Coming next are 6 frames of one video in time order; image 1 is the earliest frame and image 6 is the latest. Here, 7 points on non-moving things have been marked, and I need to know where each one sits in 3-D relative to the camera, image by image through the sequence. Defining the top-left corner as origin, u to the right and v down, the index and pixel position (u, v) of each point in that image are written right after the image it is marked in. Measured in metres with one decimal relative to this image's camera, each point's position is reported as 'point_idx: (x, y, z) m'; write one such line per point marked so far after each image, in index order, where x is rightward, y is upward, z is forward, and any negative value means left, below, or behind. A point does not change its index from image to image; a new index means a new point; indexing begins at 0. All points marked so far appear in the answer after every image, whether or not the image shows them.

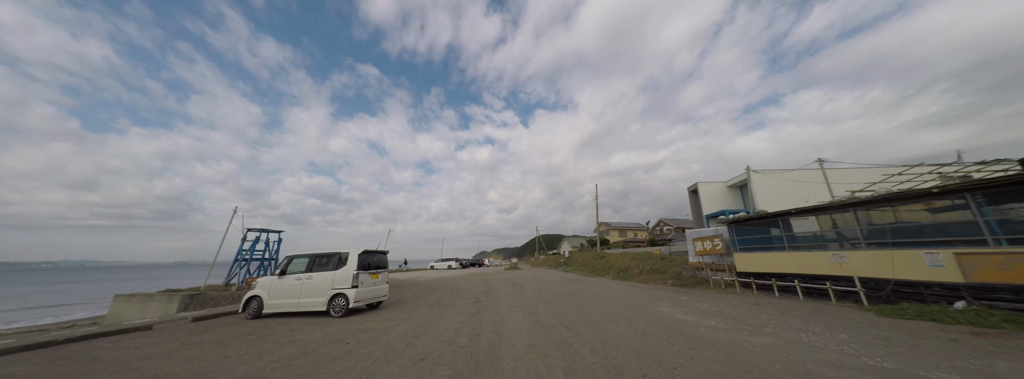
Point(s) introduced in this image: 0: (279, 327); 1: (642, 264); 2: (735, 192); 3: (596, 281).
0: (-5.0, -3.0, +4.9) m
1: (+8.9, -5.2, +15.9) m
2: (+16.1, -0.2, +16.6) m
3: (+5.1, -5.6, +14.1) m
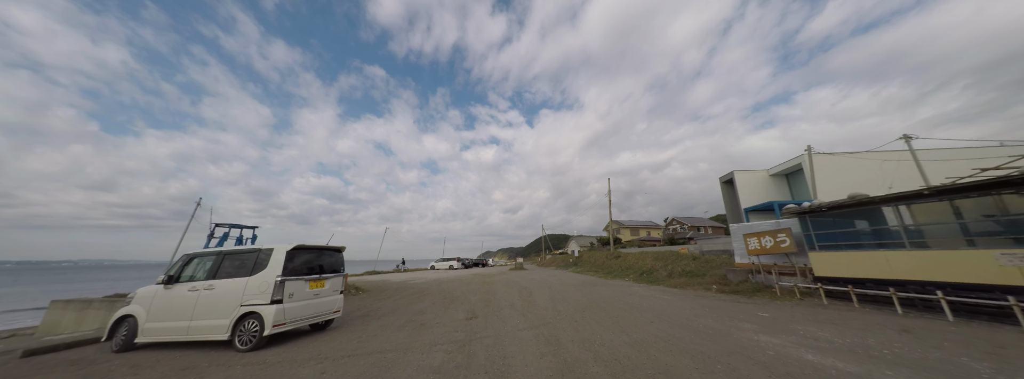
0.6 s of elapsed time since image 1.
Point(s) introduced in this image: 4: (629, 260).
0: (-4.9, -2.3, +2.9) m
1: (+9.3, -4.5, +13.6) m
2: (+16.4, +0.5, +14.1) m
3: (+5.4, -4.9, +11.9) m
4: (+9.6, -5.8, +18.7) m
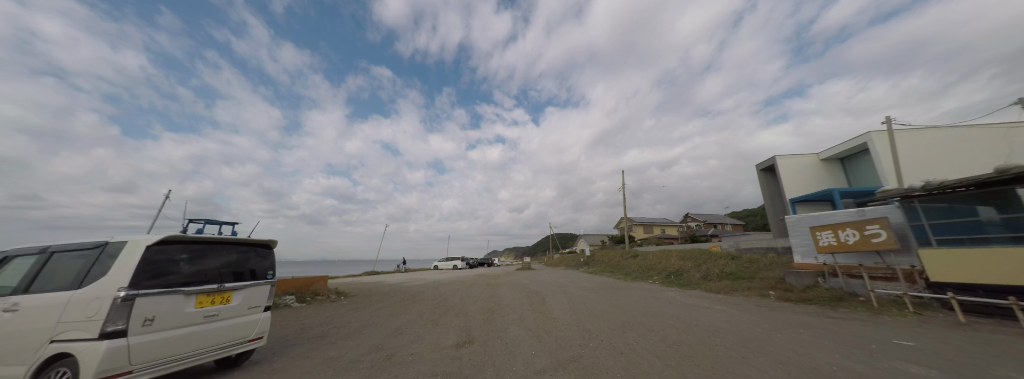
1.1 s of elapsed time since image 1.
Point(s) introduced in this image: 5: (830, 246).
0: (-4.7, -1.9, +1.4) m
1: (+9.7, -3.9, +11.7) m
2: (+16.8, +1.2, +12.0) m
3: (+5.8, -4.4, +10.1) m
4: (+10.1, -5.1, +16.9) m
5: (+9.7, -1.7, +7.1) m
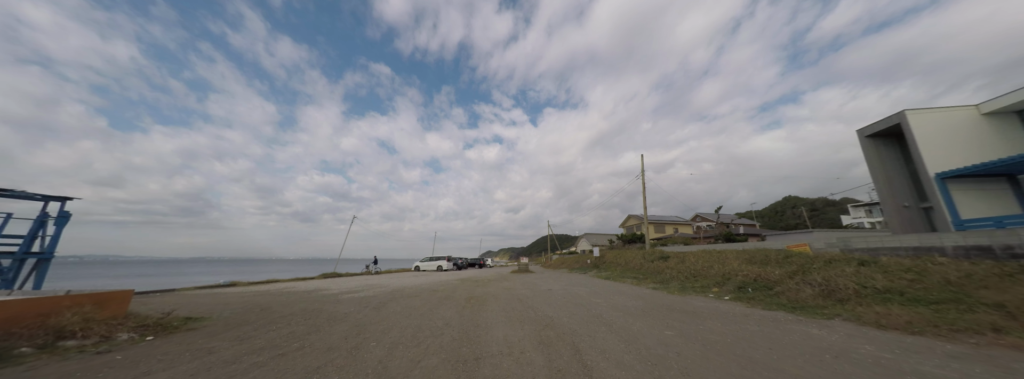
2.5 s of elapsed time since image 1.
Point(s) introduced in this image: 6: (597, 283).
0: (-4.7, -0.5, -3.1) m
1: (+9.5, -2.8, +7.4) m
2: (+16.7, +2.2, +7.9) m
3: (+5.6, -3.1, +5.7) m
4: (+9.8, -4.0, +12.6) m
5: (+9.7, -0.5, +2.8) m
6: (+4.8, -5.2, +12.8) m
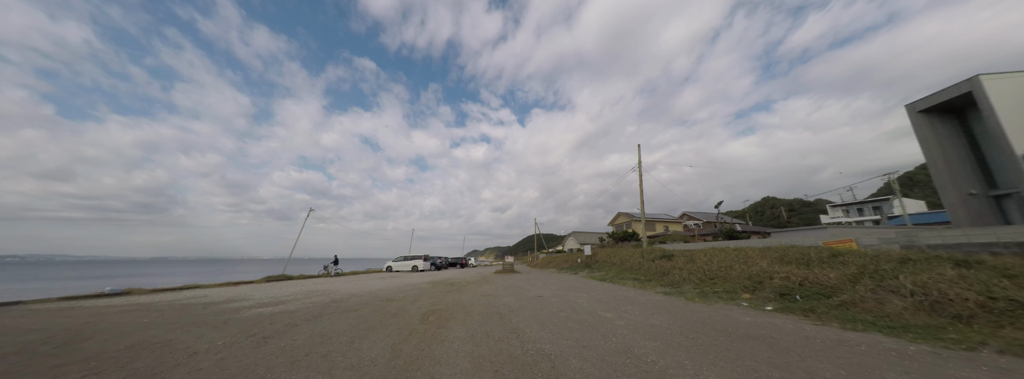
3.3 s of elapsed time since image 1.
0: (-4.6, +0.3, -5.7) m
1: (+9.0, -2.2, +5.6) m
2: (+16.2, +2.7, +6.4) m
3: (+5.2, -2.5, +3.7) m
4: (+9.0, -3.4, +10.7) m
5: (+9.4, 0.0, +1.0) m
6: (+3.9, -4.5, +10.7) m
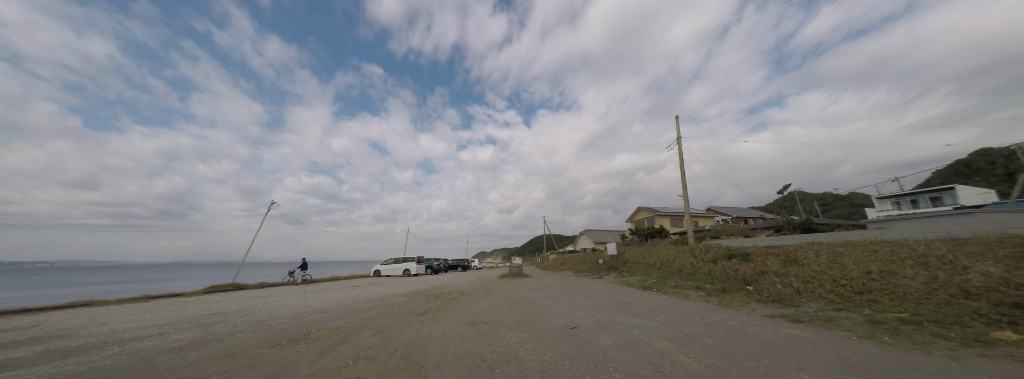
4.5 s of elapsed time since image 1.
0: (-4.8, +1.4, -9.2) m
1: (+9.1, -0.9, +1.6) m
2: (+16.3, +4.1, +2.3) m
3: (+5.3, -1.3, -0.1) m
4: (+9.3, -2.2, +6.8) m
5: (+9.4, +1.3, -3.0) m
6: (+4.2, -3.4, +6.9) m
